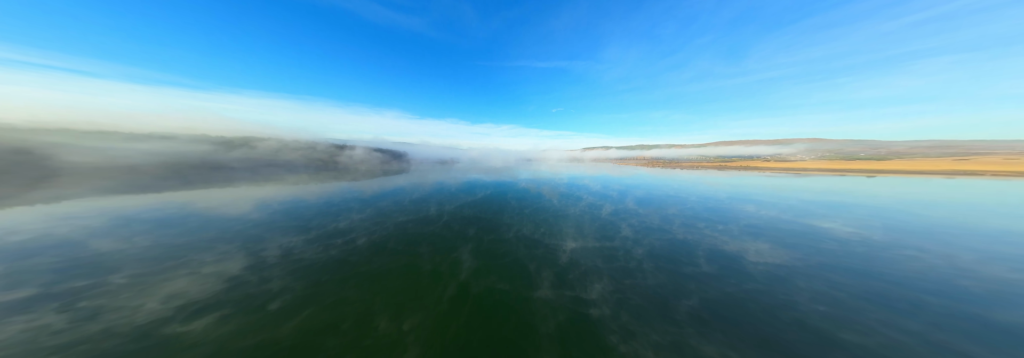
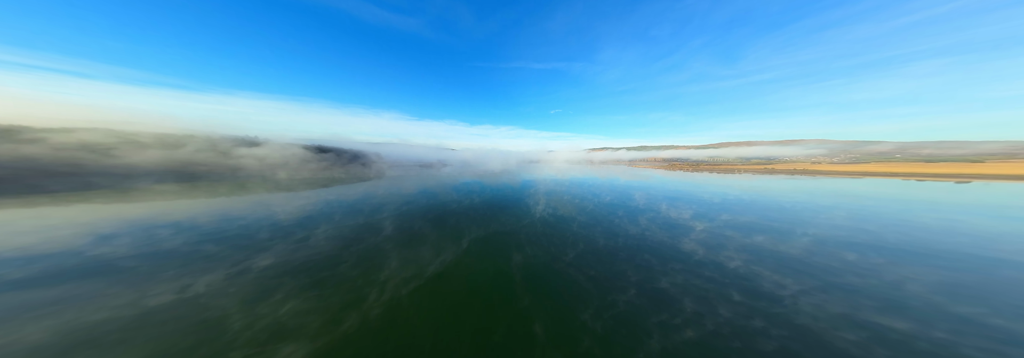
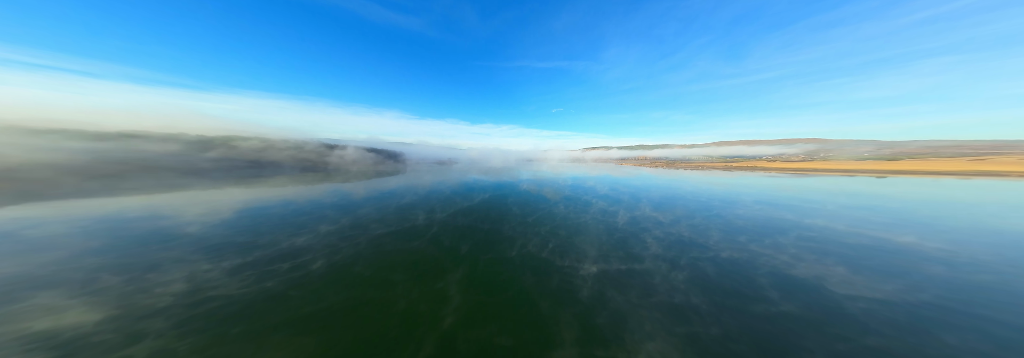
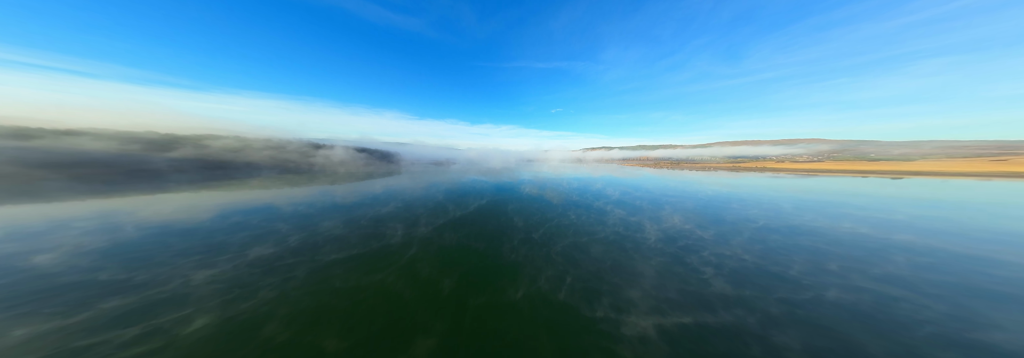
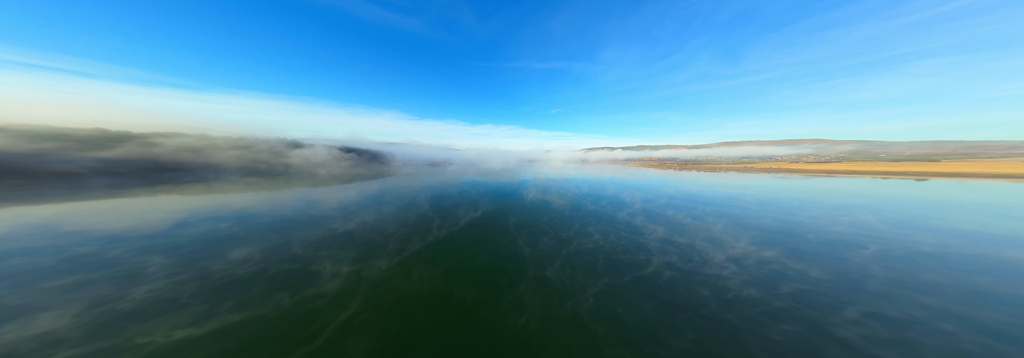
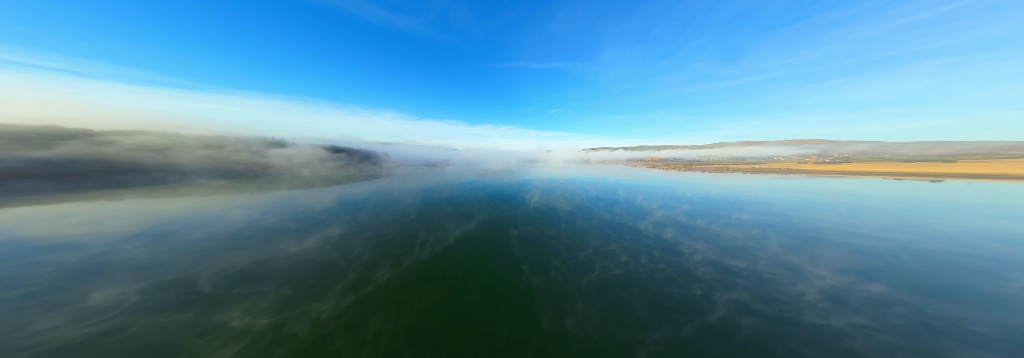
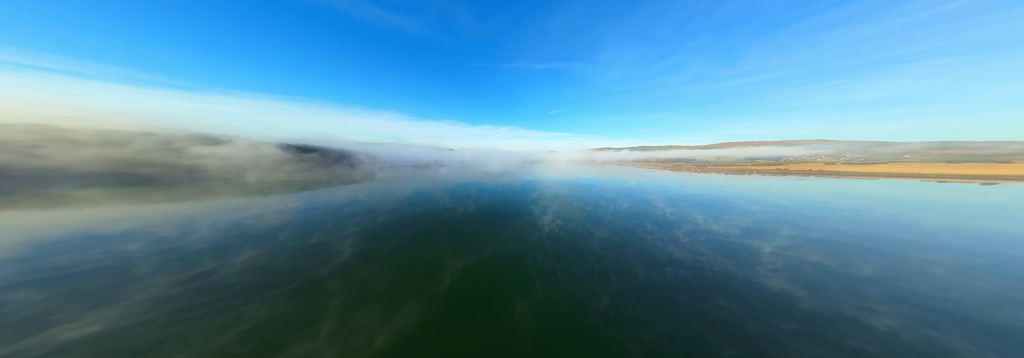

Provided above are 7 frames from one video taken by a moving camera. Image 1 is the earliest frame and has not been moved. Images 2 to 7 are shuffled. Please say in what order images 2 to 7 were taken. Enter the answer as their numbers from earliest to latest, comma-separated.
3, 4, 5, 6, 2, 7
